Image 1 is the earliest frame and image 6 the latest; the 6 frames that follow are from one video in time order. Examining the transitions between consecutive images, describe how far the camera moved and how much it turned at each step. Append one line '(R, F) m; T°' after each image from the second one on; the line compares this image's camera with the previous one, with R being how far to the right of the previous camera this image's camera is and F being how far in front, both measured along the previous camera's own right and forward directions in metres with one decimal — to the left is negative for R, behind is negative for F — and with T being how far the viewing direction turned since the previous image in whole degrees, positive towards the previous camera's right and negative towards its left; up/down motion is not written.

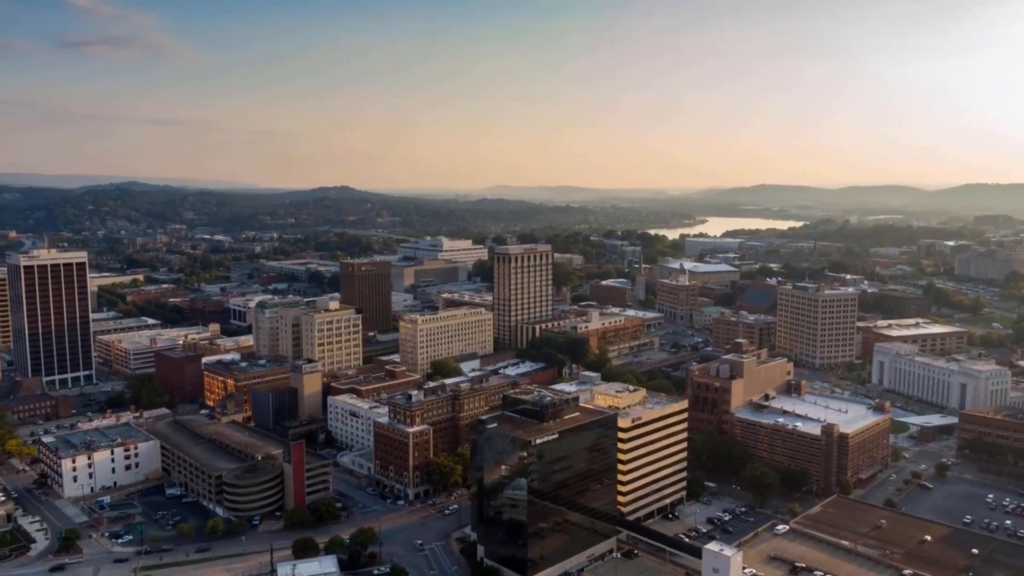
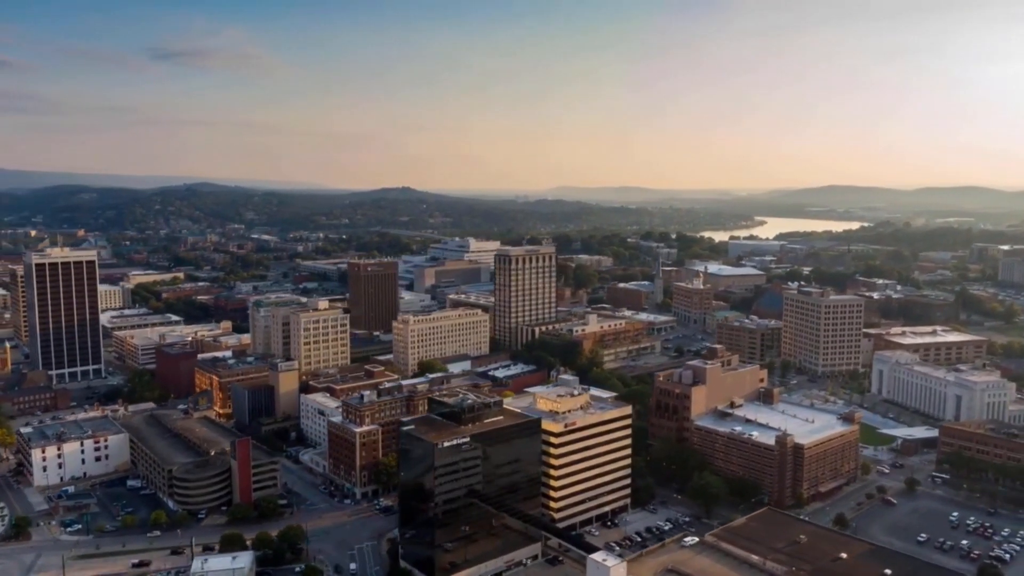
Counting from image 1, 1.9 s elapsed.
(+5.5, +0.4) m; -5°
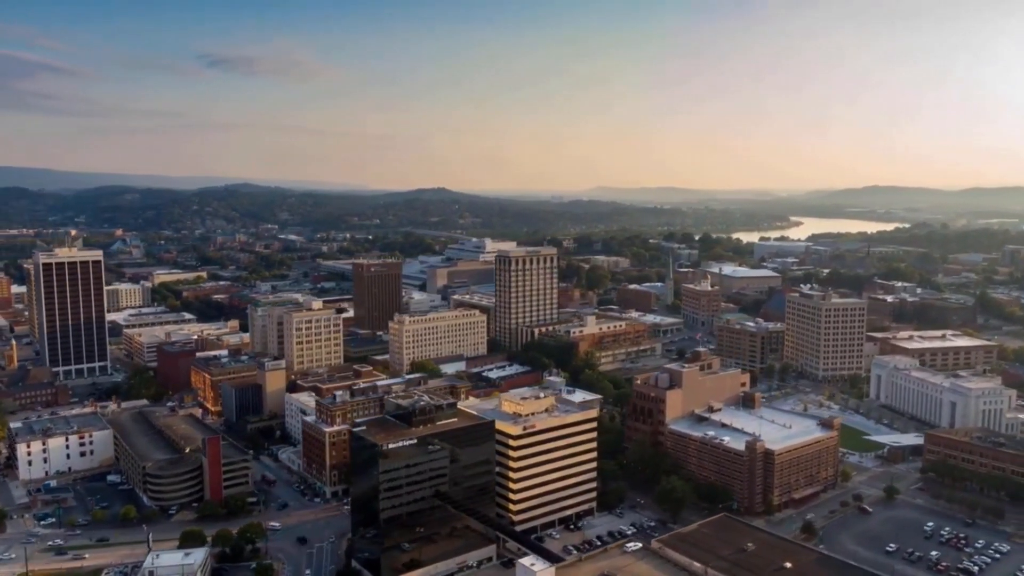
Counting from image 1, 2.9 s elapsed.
(+3.3, +0.2) m; -3°
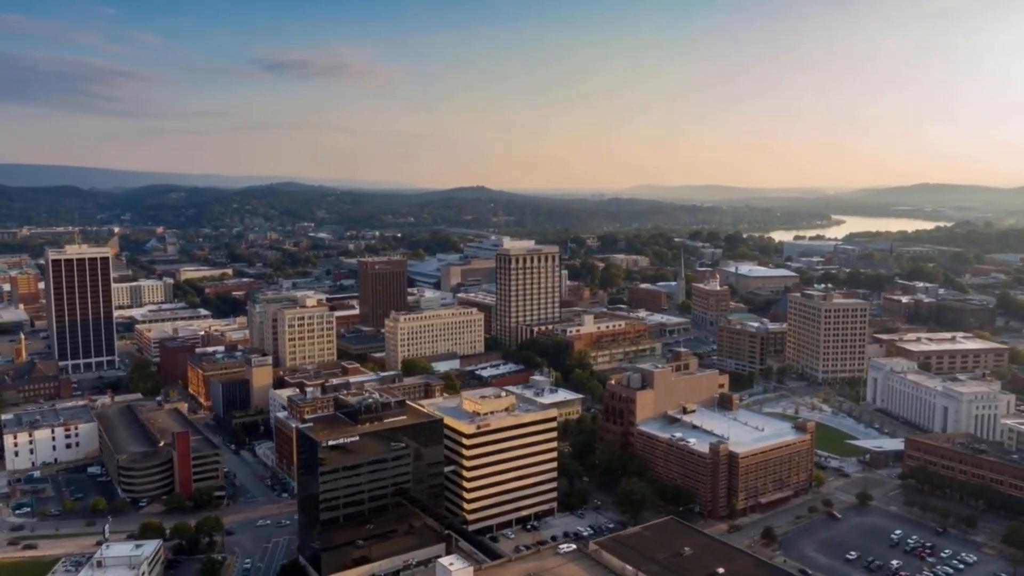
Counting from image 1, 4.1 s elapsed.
(+3.7, +0.2) m; -3°
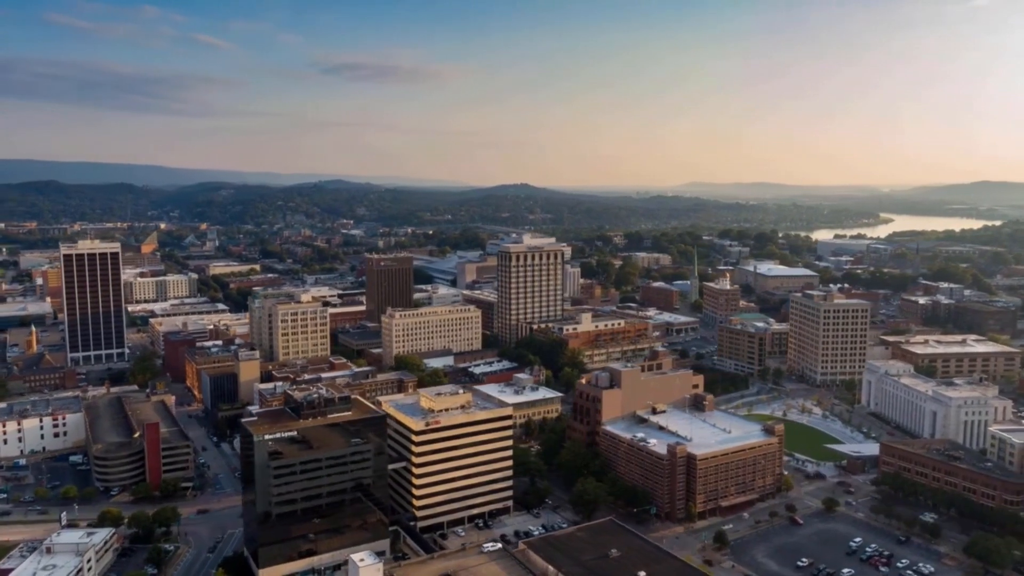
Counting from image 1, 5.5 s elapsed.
(+4.0, +0.3) m; -3°
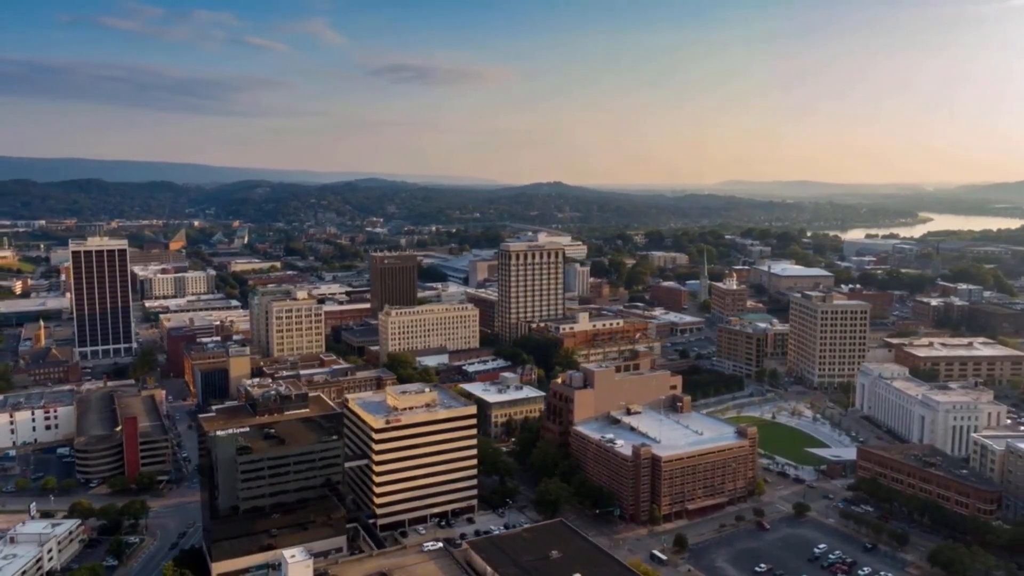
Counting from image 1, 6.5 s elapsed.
(+3.1, +0.2) m; -3°
